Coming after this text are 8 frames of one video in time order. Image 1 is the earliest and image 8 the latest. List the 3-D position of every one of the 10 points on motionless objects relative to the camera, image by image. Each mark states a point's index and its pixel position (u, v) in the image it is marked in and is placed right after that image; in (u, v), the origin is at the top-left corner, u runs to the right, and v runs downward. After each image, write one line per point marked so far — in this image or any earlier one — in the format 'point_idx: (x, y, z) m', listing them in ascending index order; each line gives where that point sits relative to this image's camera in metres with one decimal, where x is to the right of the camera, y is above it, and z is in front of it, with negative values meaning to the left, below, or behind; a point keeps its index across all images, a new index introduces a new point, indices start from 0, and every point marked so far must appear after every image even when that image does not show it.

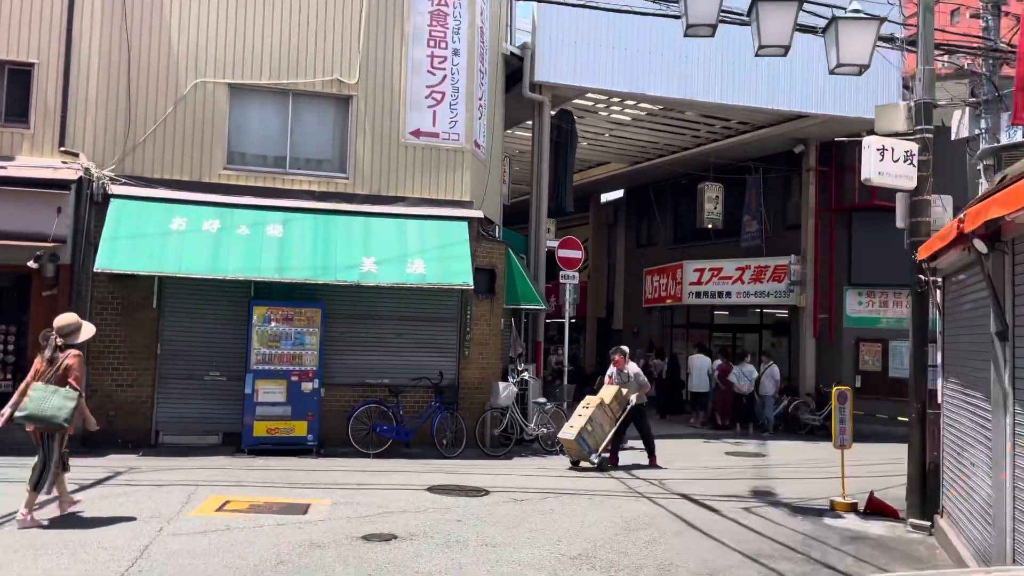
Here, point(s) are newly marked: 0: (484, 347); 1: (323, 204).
0: (-0.4, -0.9, +12.9) m
1: (-2.8, +1.2, +12.2) m
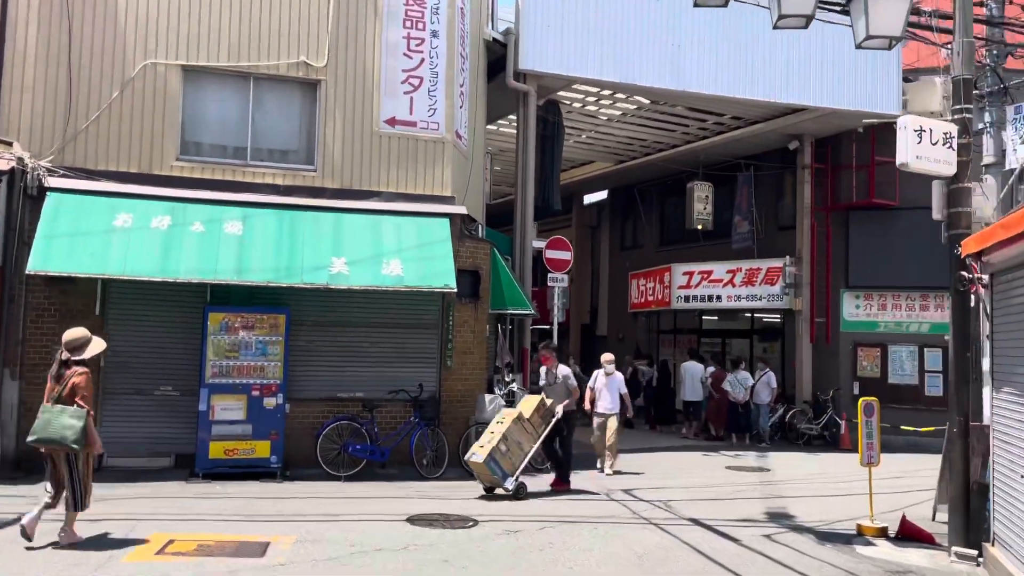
0: (-0.6, -1.0, +11.8) m
1: (-3.0, +1.2, +11.1) m
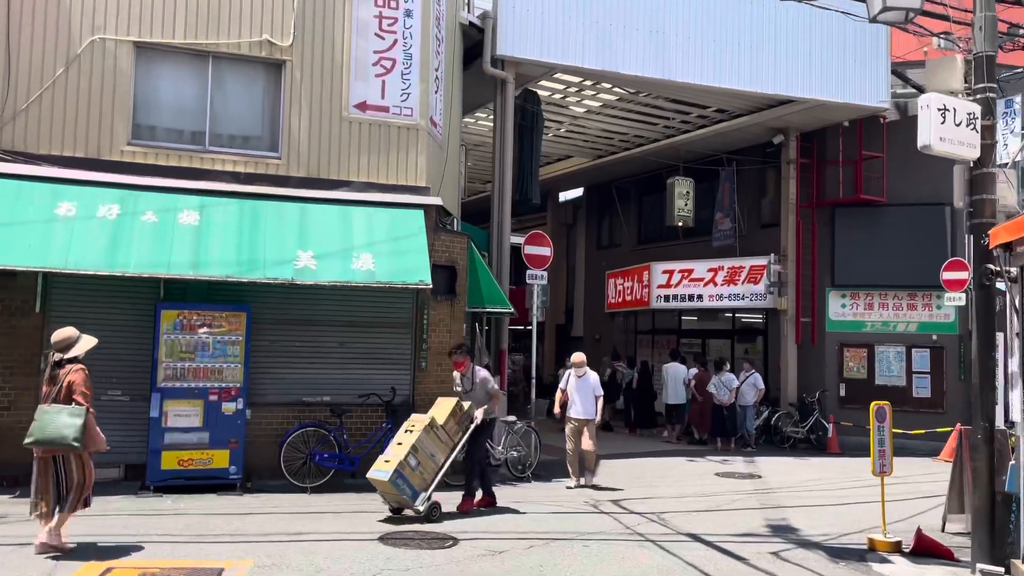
0: (-0.9, -0.9, +11.1) m
1: (-3.2, +1.2, +10.2) m
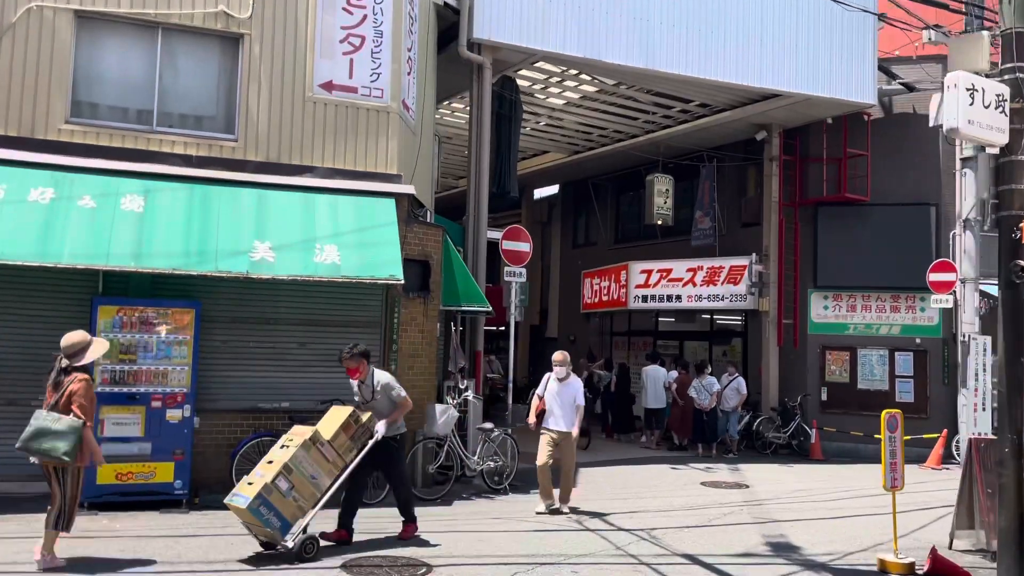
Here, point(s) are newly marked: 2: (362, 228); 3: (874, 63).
0: (-1.2, -0.9, +10.2) m
1: (-3.5, +1.3, +9.3) m
2: (-1.7, +0.7, +9.4) m
3: (+6.8, +4.2, +15.6) m
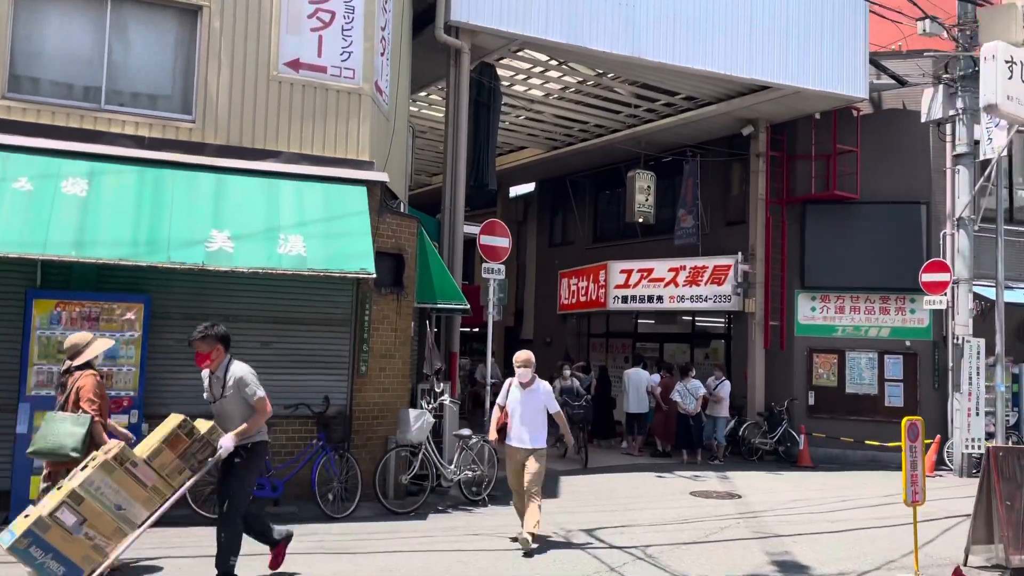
0: (-1.4, -0.8, +9.5) m
1: (-3.6, +1.4, +8.5) m
2: (-1.9, +0.7, +8.6) m
3: (+6.4, +4.2, +15.1) m
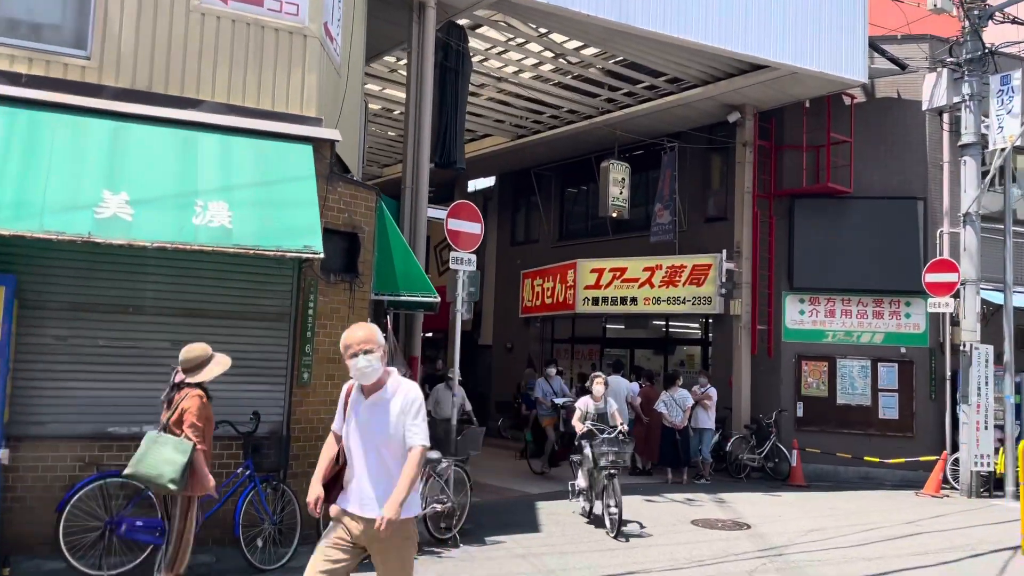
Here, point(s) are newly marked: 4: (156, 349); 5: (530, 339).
0: (-1.6, -0.7, +7.7) m
1: (-3.8, +1.5, +6.5) m
2: (-2.0, +0.9, +6.7) m
3: (+5.9, +4.2, +13.8) m
4: (-2.9, -0.5, +6.8) m
5: (+0.4, -1.2, +19.7) m
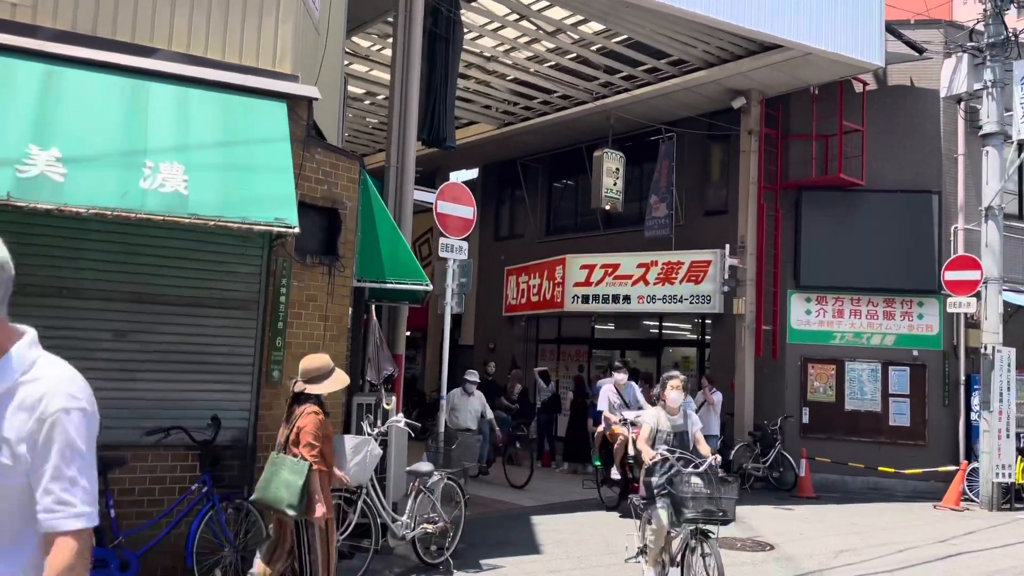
0: (-1.6, -0.6, +6.6) m
1: (-3.7, +1.7, +5.4) m
2: (-1.9, +1.0, +5.7) m
3: (+5.8, +4.2, +13.0) m
4: (-2.8, -0.4, +5.7) m
5: (+0.1, -1.1, +18.6) m
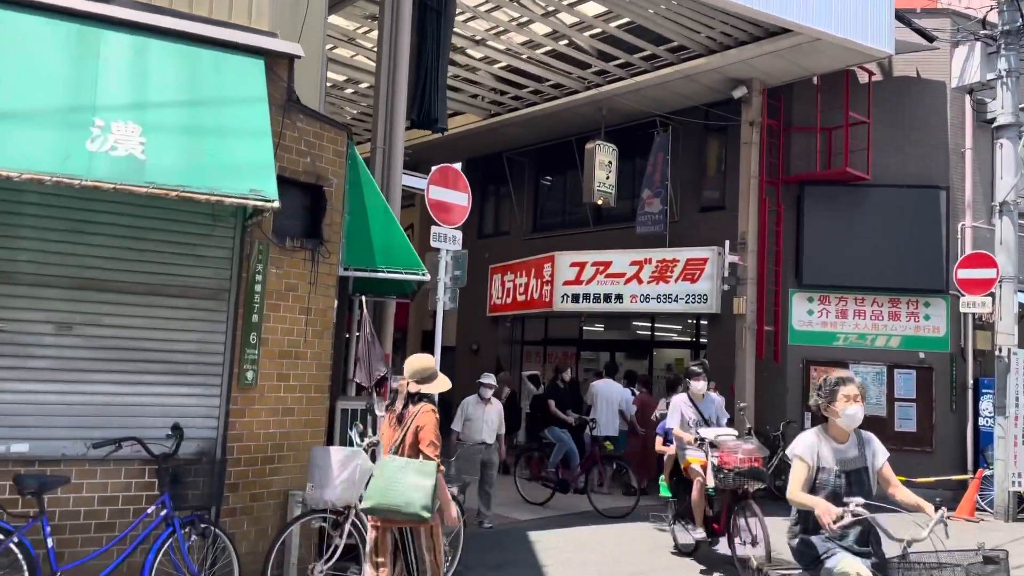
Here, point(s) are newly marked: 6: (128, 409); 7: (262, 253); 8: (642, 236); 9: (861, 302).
0: (-1.5, -0.5, +5.8) m
1: (-3.6, +1.7, +4.5) m
2: (-1.8, +1.1, +4.8) m
3: (+5.6, +4.2, +12.4) m
4: (-2.8, -0.3, +4.8) m
5: (-0.2, -1.1, +17.9) m
6: (-2.3, -0.8, +5.1) m
7: (-1.7, +0.2, +5.5) m
8: (+2.4, +1.0, +15.2) m
9: (+5.7, -0.2, +13.4) m
